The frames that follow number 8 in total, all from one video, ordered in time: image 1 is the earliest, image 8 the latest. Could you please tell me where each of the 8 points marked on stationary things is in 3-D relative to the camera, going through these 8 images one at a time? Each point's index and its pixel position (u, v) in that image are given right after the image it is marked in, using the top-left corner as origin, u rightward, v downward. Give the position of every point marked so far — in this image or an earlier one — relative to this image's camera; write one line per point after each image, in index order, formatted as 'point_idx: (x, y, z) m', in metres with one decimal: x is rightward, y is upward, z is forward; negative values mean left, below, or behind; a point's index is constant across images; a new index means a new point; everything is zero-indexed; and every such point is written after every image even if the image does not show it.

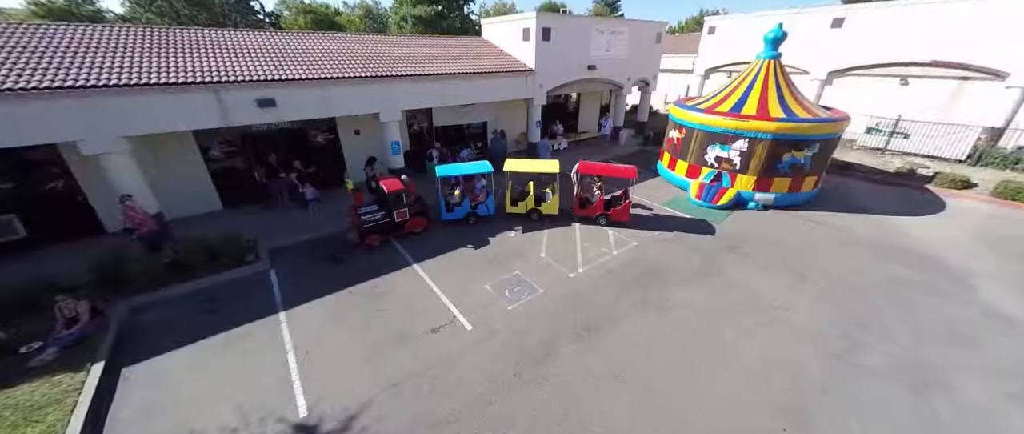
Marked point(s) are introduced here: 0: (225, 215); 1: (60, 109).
0: (-9.3, +0.1, +10.6) m
1: (-10.0, +2.4, +7.5) m
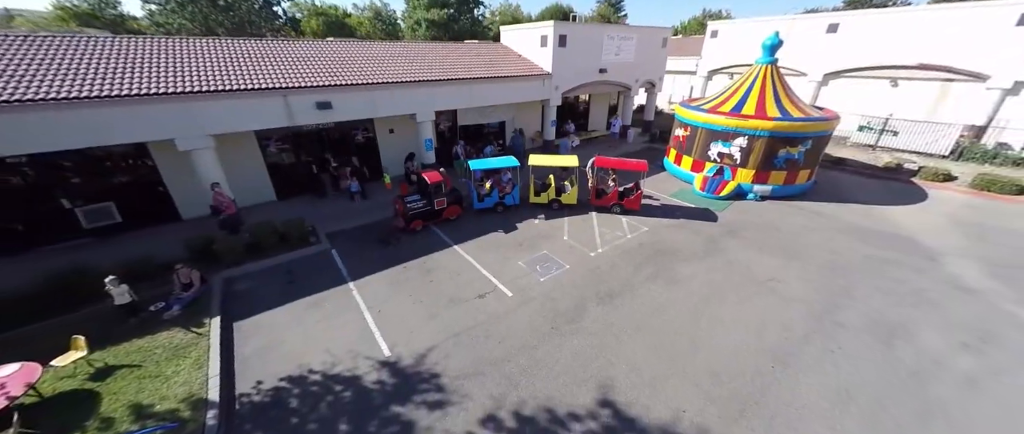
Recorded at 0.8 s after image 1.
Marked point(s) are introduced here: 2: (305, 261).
0: (-8.4, +0.5, +12.0) m
1: (-9.1, +2.8, +8.9) m
2: (-6.0, -1.2, +9.5) m
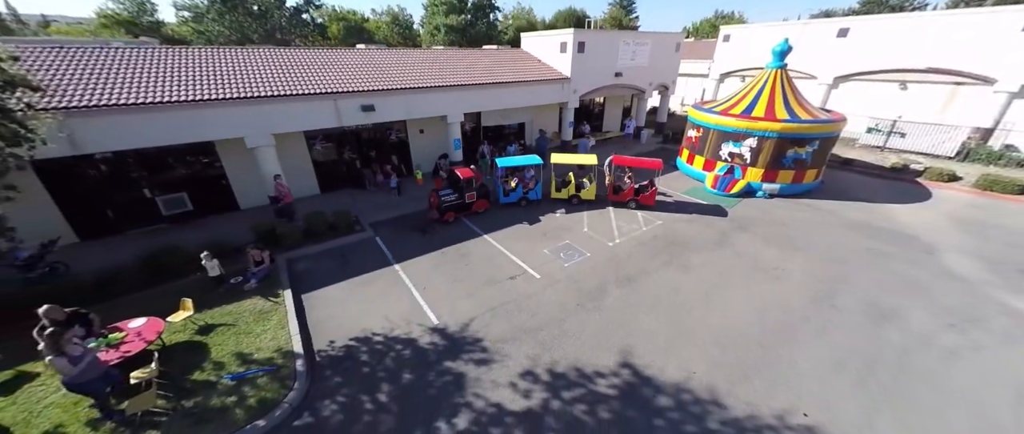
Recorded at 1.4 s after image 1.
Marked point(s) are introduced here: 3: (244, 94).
0: (-7.5, +0.8, +13.2) m
1: (-8.3, +3.2, +10.1) m
2: (-5.2, -0.9, +10.7) m
3: (-8.1, +3.8, +10.1) m
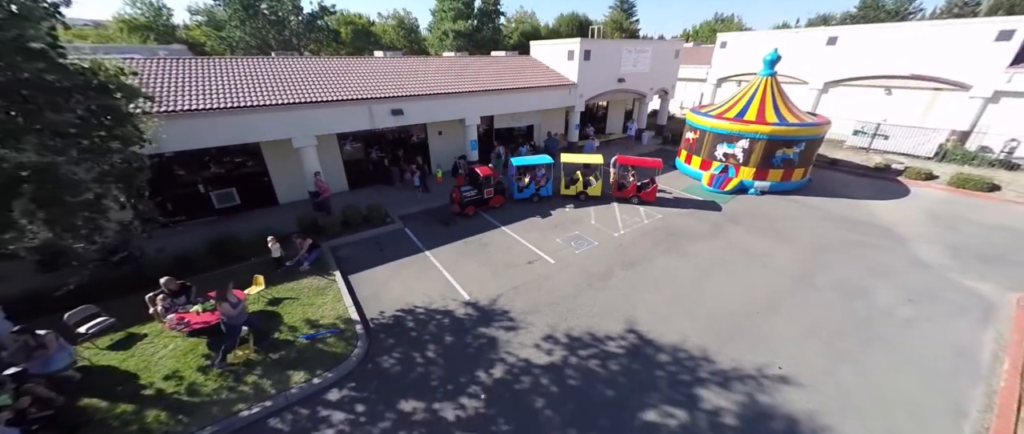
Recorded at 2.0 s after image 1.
0: (-6.9, +1.1, +14.5) m
1: (-7.7, +3.4, +11.4) m
2: (-4.6, -0.7, +12.0) m
3: (-7.5, +4.0, +11.4) m
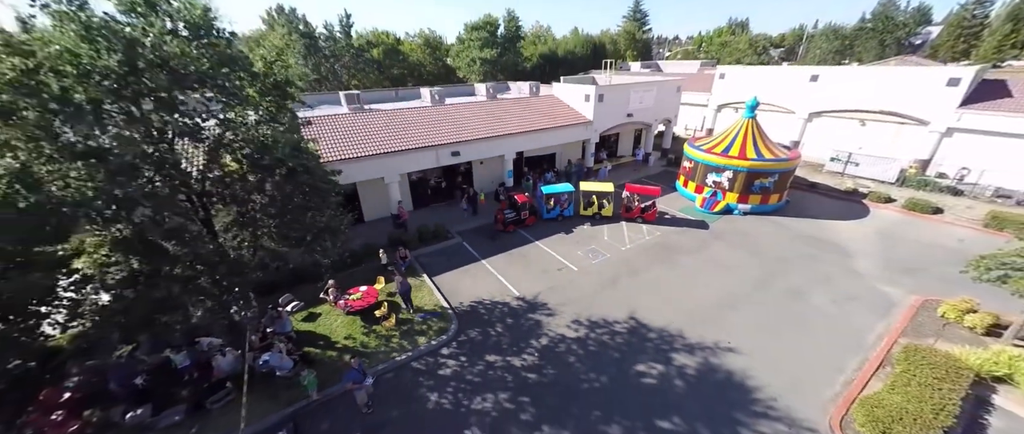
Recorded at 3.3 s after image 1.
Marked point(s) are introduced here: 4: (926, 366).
0: (-5.3, +0.2, +18.7) m
1: (-6.1, +2.6, +15.7) m
2: (-3.0, -1.5, +16.1) m
3: (-5.9, +3.2, +15.6) m
4: (+11.6, -4.1, +9.2) m
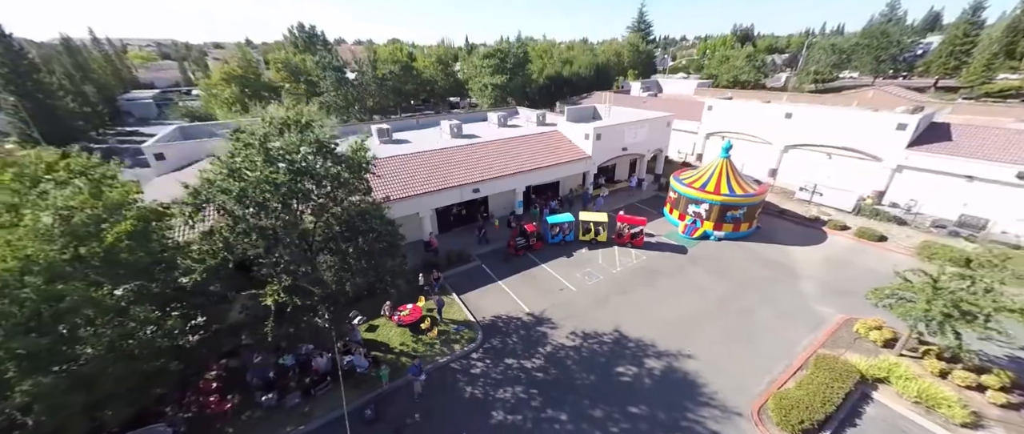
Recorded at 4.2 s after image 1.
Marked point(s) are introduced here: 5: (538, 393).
0: (-4.6, -1.4, +22.4) m
1: (-5.5, +1.0, +19.3) m
2: (-2.4, -3.1, +19.7) m
3: (-5.3, +1.6, +19.3) m
4: (+12.1, -5.8, +12.6) m
5: (+1.0, -6.7, +12.5) m
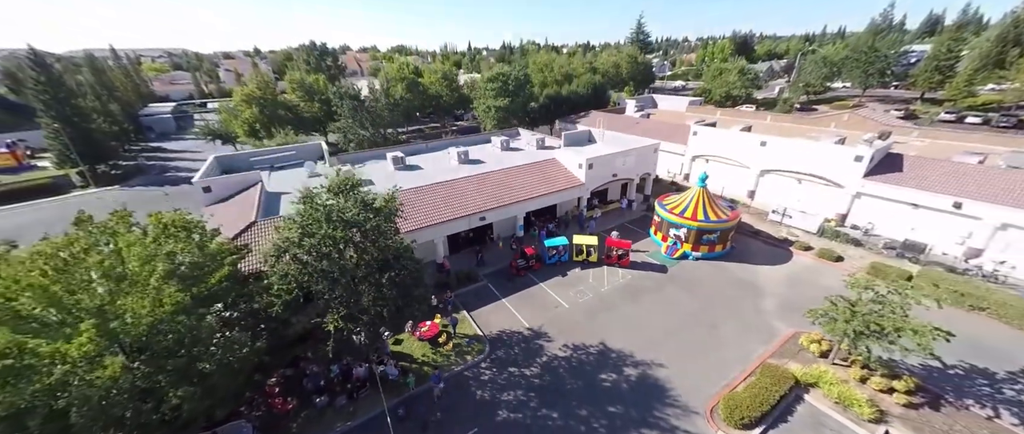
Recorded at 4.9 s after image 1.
0: (-4.4, -3.3, +25.5) m
1: (-5.4, -0.8, +22.5) m
2: (-2.3, -5.0, +22.8) m
3: (-5.2, -0.3, +22.4) m
4: (+12.2, -7.5, +15.5) m
5: (+1.1, -8.5, +15.5) m
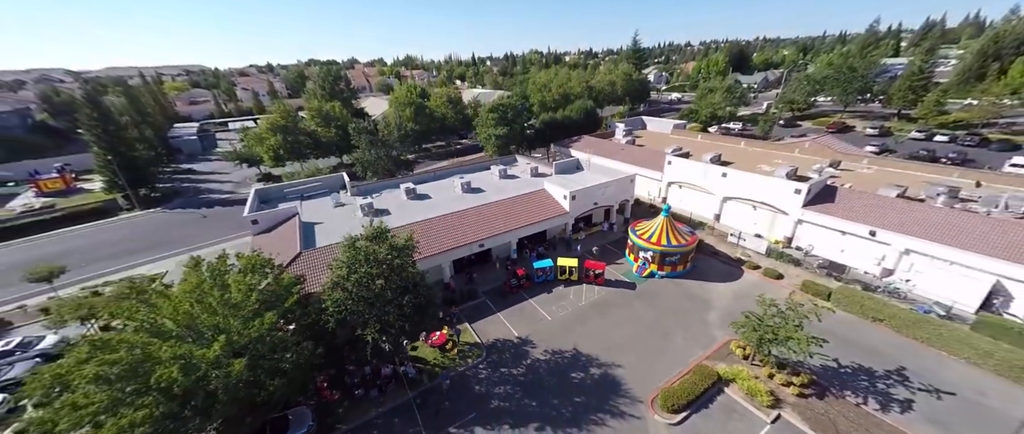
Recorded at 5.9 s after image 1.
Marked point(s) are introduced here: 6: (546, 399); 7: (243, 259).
0: (-4.9, -5.7, +30.5) m
1: (-6.0, -3.3, +27.6) m
2: (-2.8, -7.4, +27.8) m
3: (-5.7, -2.7, +27.5) m
4: (+11.6, -9.7, +20.2) m
5: (+0.5, -10.7, +20.4) m
6: (+2.0, -11.0, +19.7) m
7: (-14.9, -2.4, +18.2) m
